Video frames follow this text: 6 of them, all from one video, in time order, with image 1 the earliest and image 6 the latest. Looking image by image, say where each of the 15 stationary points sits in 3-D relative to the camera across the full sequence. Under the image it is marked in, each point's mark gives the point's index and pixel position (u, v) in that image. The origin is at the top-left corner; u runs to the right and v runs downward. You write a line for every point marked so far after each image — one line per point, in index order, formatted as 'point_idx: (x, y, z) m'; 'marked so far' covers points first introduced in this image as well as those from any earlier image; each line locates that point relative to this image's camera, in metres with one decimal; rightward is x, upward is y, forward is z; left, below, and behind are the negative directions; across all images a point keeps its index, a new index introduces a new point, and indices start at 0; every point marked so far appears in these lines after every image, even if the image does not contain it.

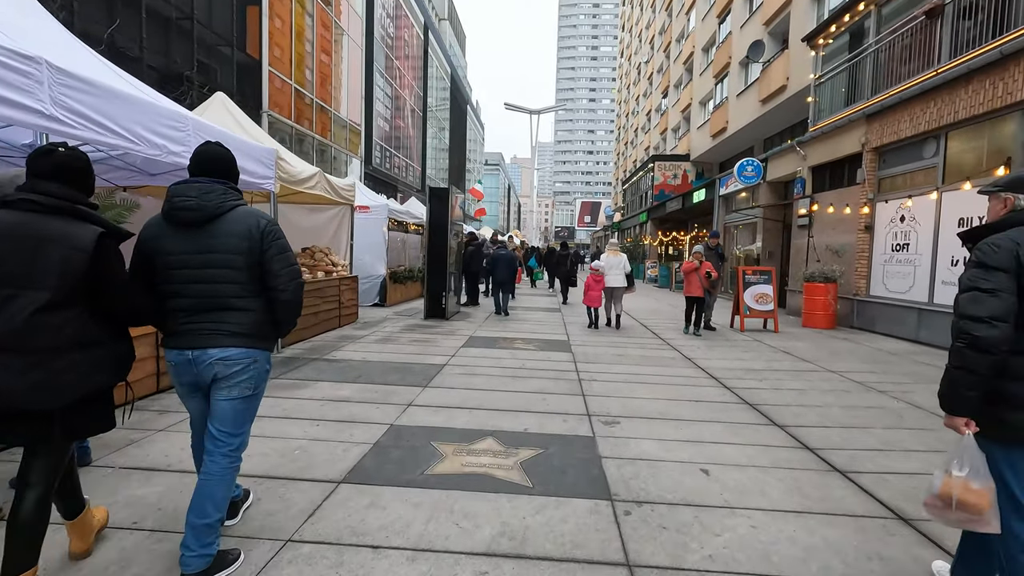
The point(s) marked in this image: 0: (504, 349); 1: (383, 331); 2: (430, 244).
0: (-0.1, -1.0, +8.6) m
1: (-2.4, -0.8, +9.9) m
2: (-1.8, +1.0, +11.9) m
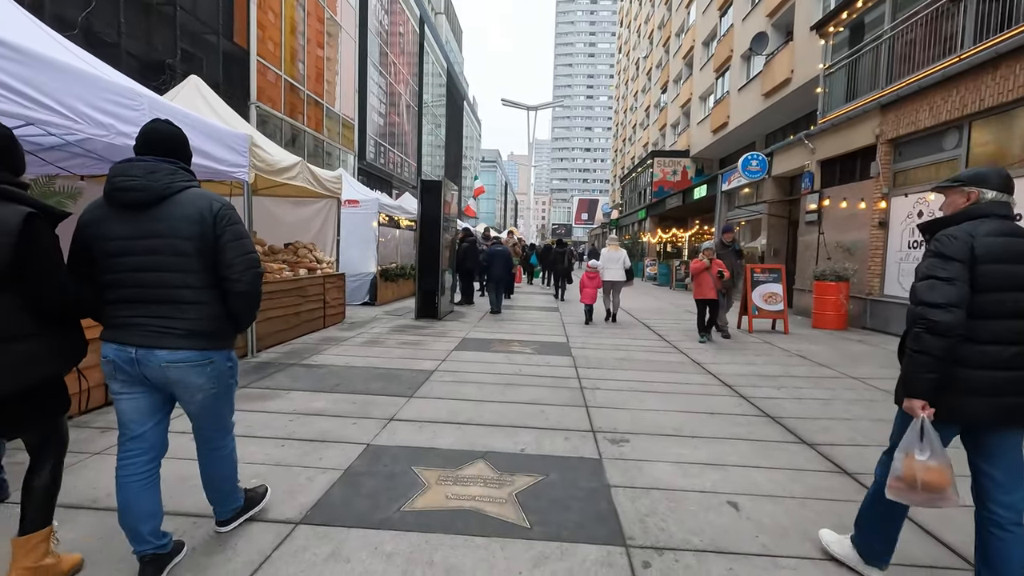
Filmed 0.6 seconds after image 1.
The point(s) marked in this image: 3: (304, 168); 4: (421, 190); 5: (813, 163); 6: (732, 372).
0: (-0.2, -0.9, +8.0) m
1: (-2.4, -0.8, +9.3) m
2: (-1.9, +1.1, +11.3) m
3: (-3.4, +2.0, +8.8) m
4: (-1.9, +2.0, +11.2) m
5: (+7.8, +3.2, +13.9) m
6: (+2.9, -1.1, +7.1) m
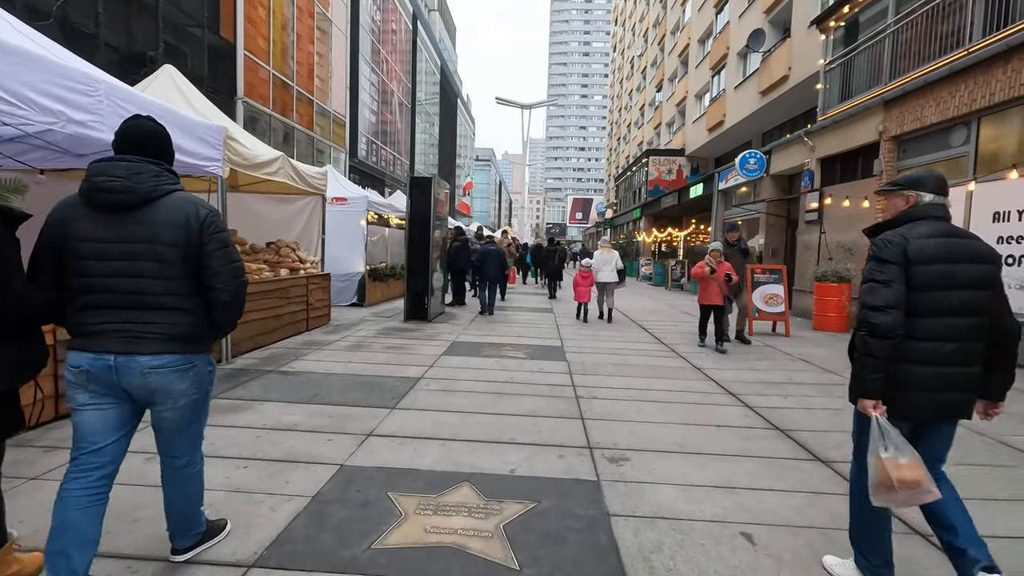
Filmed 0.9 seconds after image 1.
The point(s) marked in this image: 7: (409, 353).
0: (-0.3, -1.0, +7.6) m
1: (-2.6, -0.8, +8.9) m
2: (-2.0, +1.0, +10.9) m
3: (-3.5, +2.0, +8.3) m
4: (-2.0, +2.0, +10.8) m
5: (+7.6, +3.2, +13.6) m
6: (+2.8, -1.1, +6.7) m
7: (-1.5, -0.9, +7.7) m
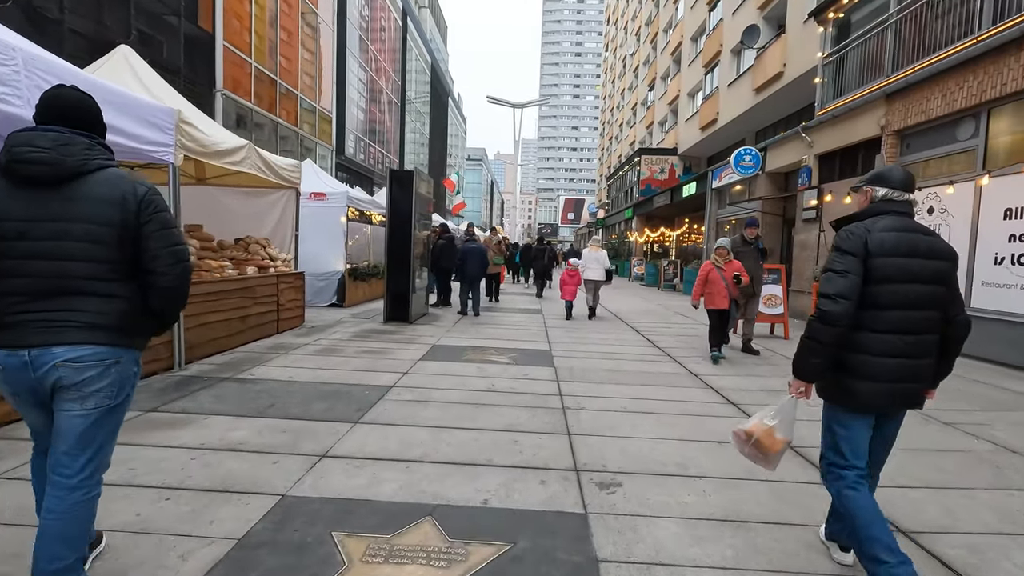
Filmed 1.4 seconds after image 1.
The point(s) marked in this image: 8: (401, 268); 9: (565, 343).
0: (-0.5, -1.0, +7.1) m
1: (-2.8, -0.8, +8.3) m
2: (-2.3, +1.0, +10.3) m
3: (-3.7, +2.0, +7.7) m
4: (-2.3, +2.0, +10.2) m
5: (+7.3, +3.2, +13.2) m
6: (+2.6, -1.1, +6.2) m
7: (-1.7, -0.9, +7.2) m
8: (-2.1, +0.4, +10.3) m
9: (+0.9, -0.9, +8.8) m
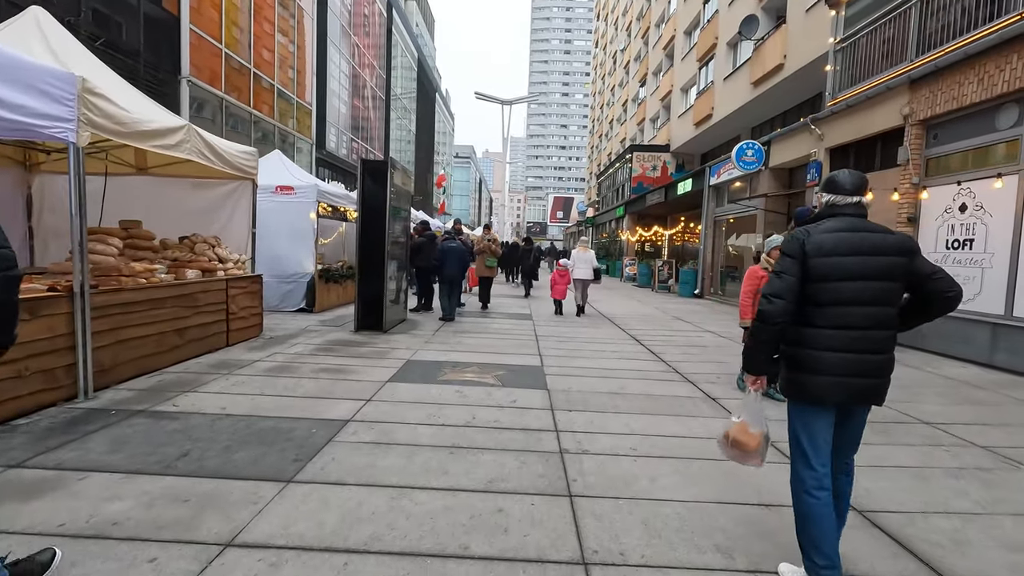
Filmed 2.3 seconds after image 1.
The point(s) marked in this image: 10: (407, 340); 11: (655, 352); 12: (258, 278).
0: (-0.7, -1.1, +6.0) m
1: (-3.0, -0.9, +7.2) m
2: (-2.5, +1.0, +9.2) m
3: (-3.9, +1.9, +6.6) m
4: (-2.5, +1.9, +9.1) m
5: (+7.0, +3.1, +12.2) m
6: (+2.4, -1.2, +5.2) m
7: (-1.9, -1.0, +6.1) m
8: (-2.3, +0.3, +9.2) m
9: (+0.7, -1.0, +7.8) m
10: (-1.7, -0.8, +8.6) m
11: (+2.2, -1.0, +8.2) m
12: (-3.9, +0.2, +8.2) m
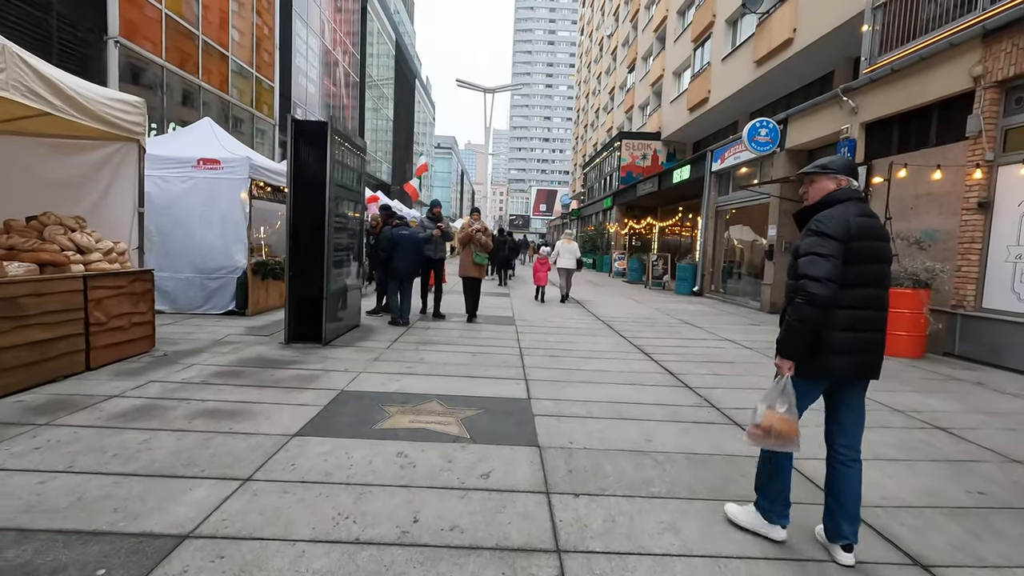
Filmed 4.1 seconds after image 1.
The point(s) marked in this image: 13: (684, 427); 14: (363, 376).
0: (-0.9, -1.1, +4.0) m
1: (-3.2, -0.9, +5.1) m
2: (-2.8, +1.0, +7.1) m
3: (-4.1, +1.9, +4.5) m
4: (-2.8, +1.9, +7.0) m
5: (+6.6, +3.1, +10.4) m
6: (+2.3, -1.3, +3.3) m
7: (-2.1, -1.0, +4.0) m
8: (-2.6, +0.3, +7.1) m
9: (+0.4, -1.0, +5.8) m
10: (-1.9, -0.8, +6.5) m
11: (+1.9, -1.0, +6.3) m
12: (-4.1, +0.2, +6.1) m
13: (+1.4, -1.2, +4.5) m
14: (-1.6, -0.9, +5.6) m
